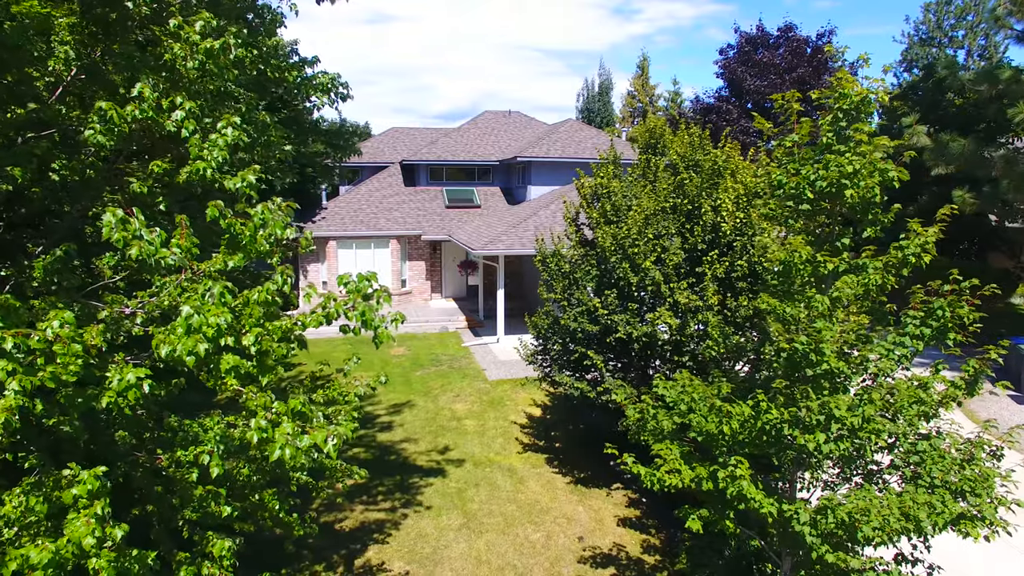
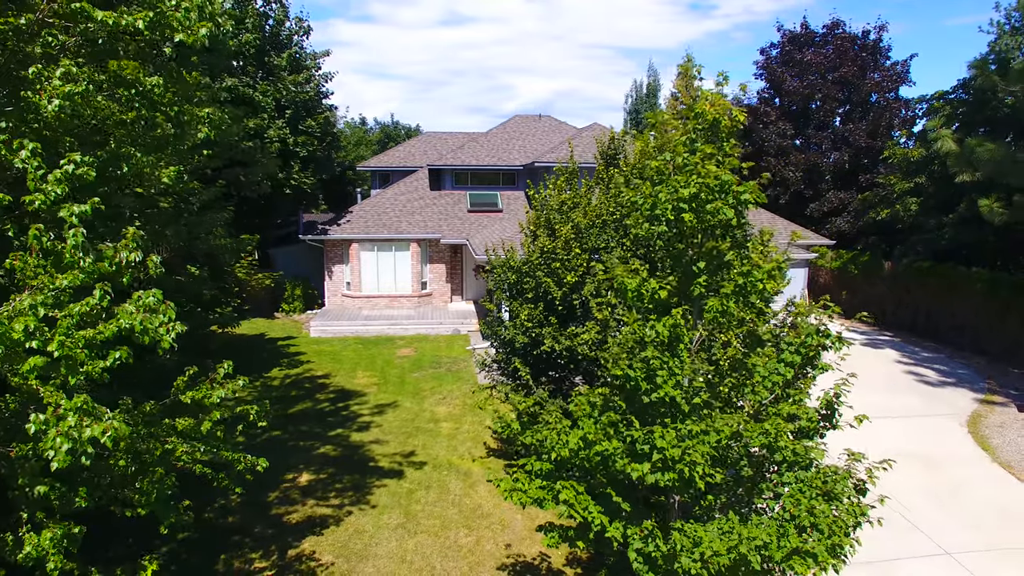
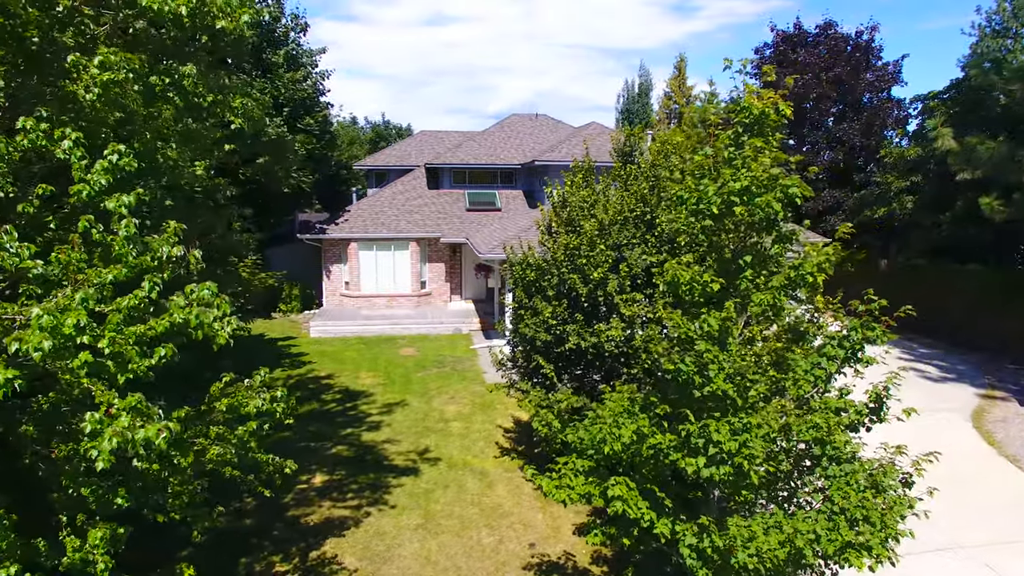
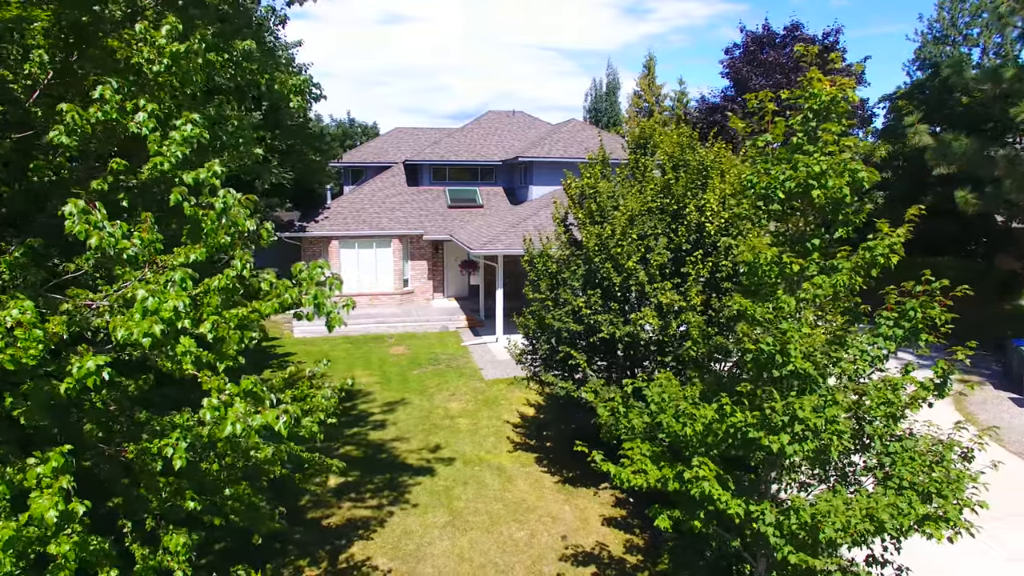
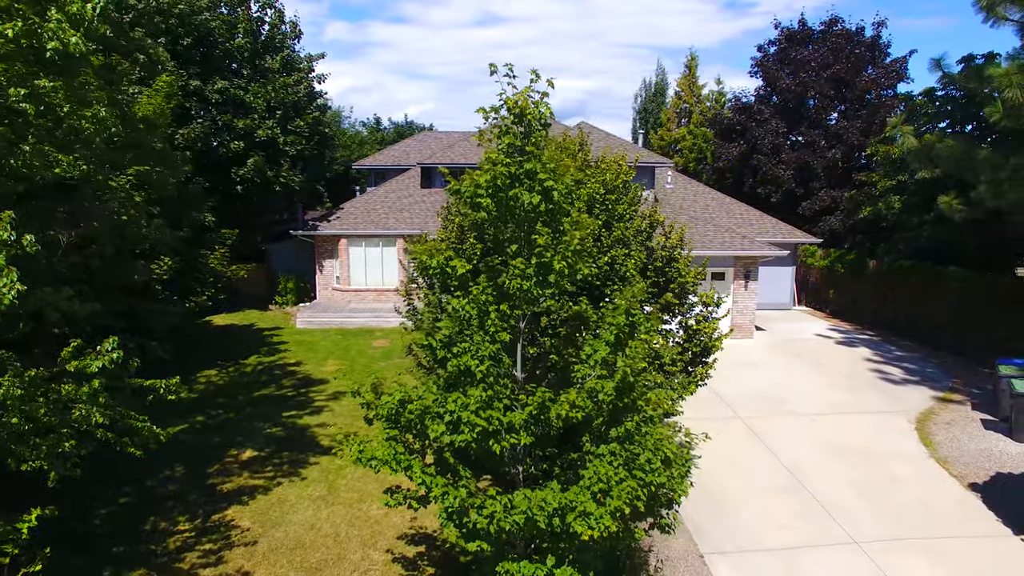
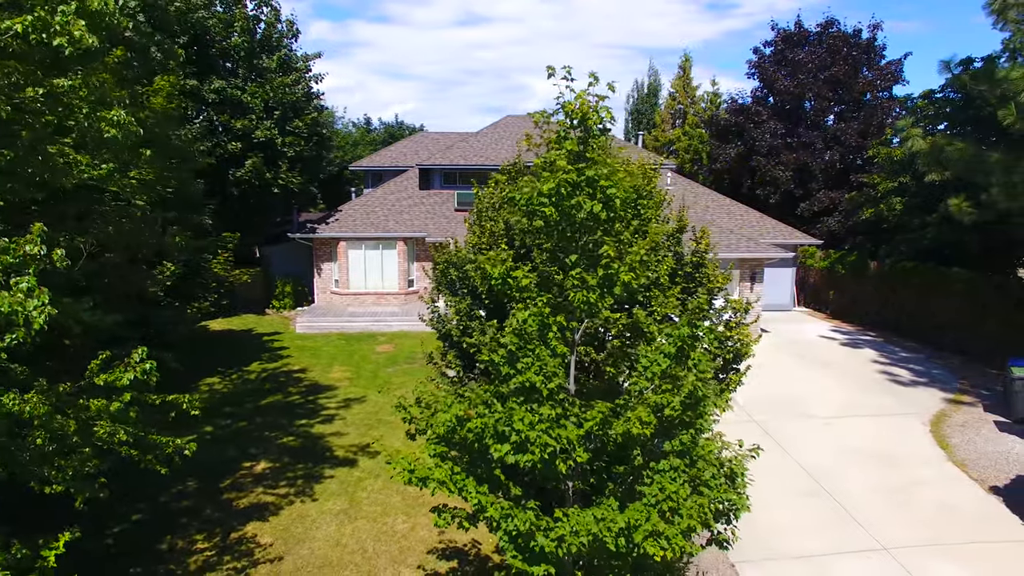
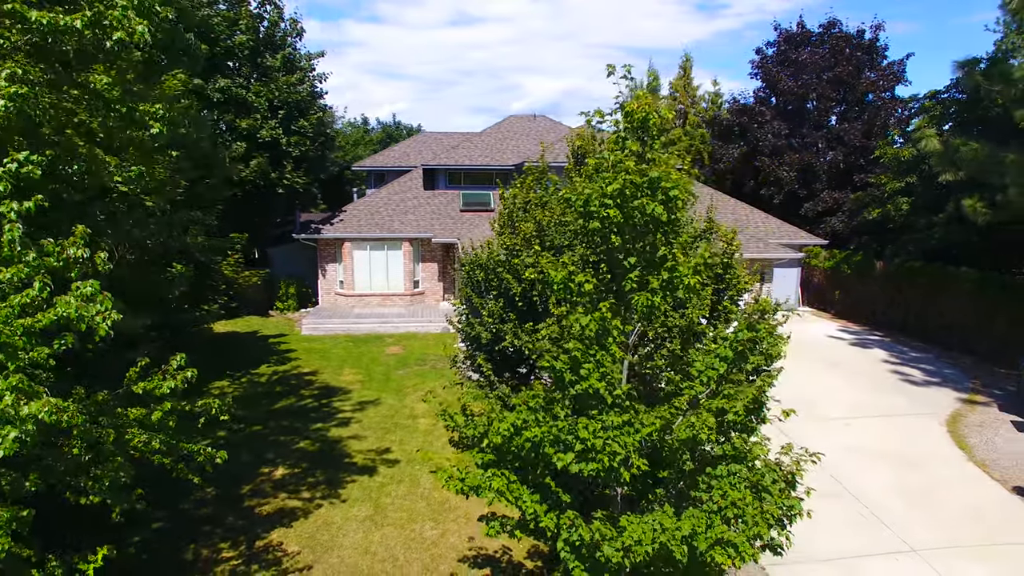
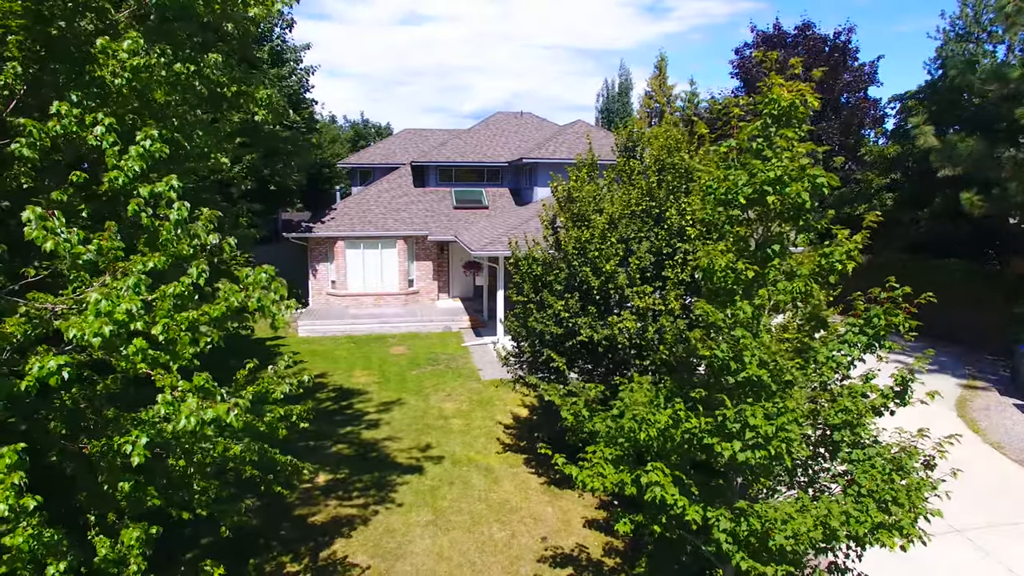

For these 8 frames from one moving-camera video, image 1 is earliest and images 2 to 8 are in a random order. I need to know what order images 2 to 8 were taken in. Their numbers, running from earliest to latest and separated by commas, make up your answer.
4, 8, 3, 2, 7, 6, 5
